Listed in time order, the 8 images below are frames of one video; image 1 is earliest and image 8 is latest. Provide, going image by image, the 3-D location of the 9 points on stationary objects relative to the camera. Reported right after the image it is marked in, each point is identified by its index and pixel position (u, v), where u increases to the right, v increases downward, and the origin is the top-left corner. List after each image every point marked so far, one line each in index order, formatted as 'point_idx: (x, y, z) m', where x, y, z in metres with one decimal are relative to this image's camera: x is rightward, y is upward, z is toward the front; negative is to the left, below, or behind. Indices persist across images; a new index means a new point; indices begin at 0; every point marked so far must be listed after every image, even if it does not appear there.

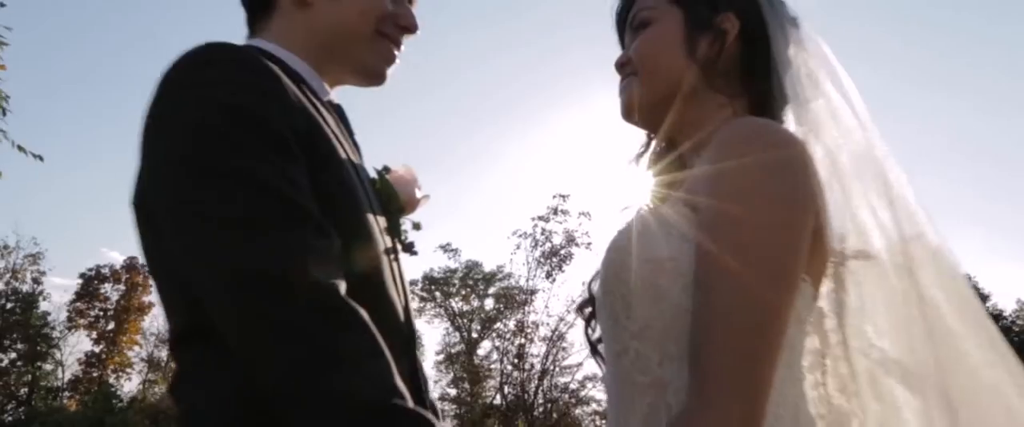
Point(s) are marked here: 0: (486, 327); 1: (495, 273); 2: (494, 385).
0: (-0.6, -2.4, +14.9) m
1: (-0.4, -1.4, +16.8) m
2: (-0.3, -3.2, +13.1) m
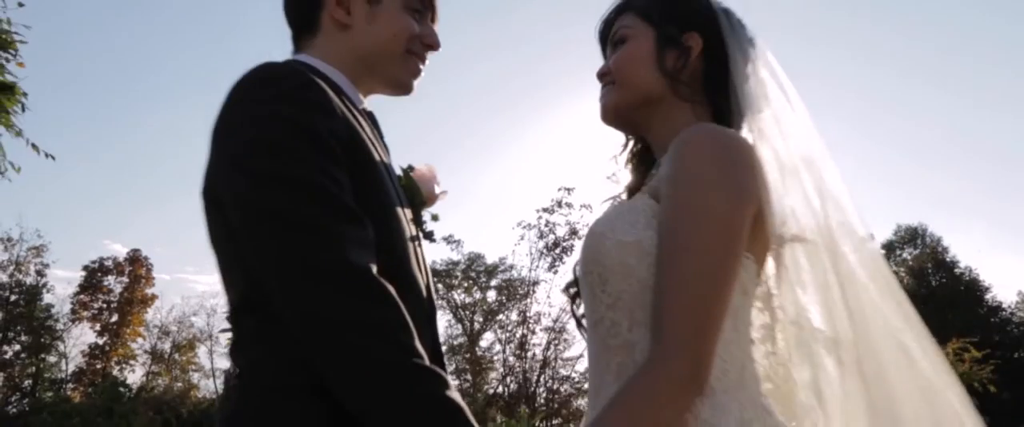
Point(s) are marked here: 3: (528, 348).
0: (-0.5, -2.3, +15.1) m
1: (-0.4, -1.2, +17.0) m
2: (-0.3, -3.1, +13.3) m
3: (+0.3, -2.5, +12.9) m
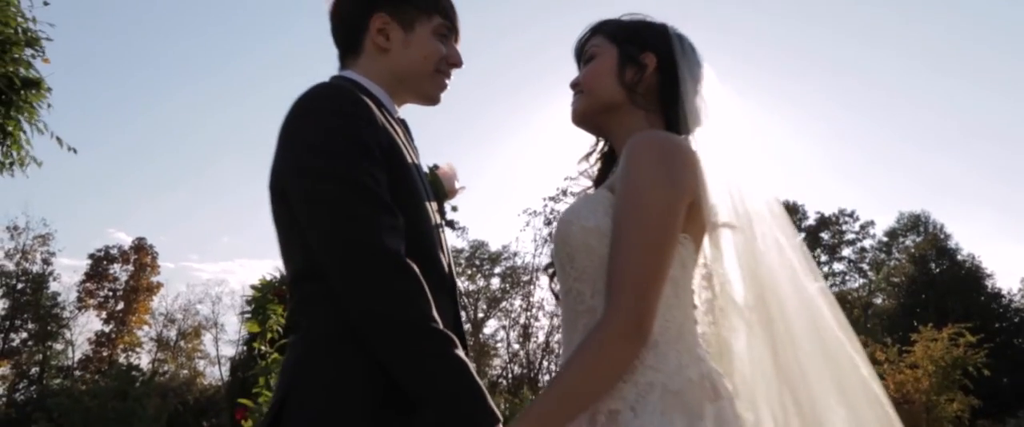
0: (-0.4, -2.0, +15.4) m
1: (-0.3, -1.0, +17.3) m
2: (-0.2, -2.9, +13.6) m
3: (+0.4, -2.2, +13.2) m
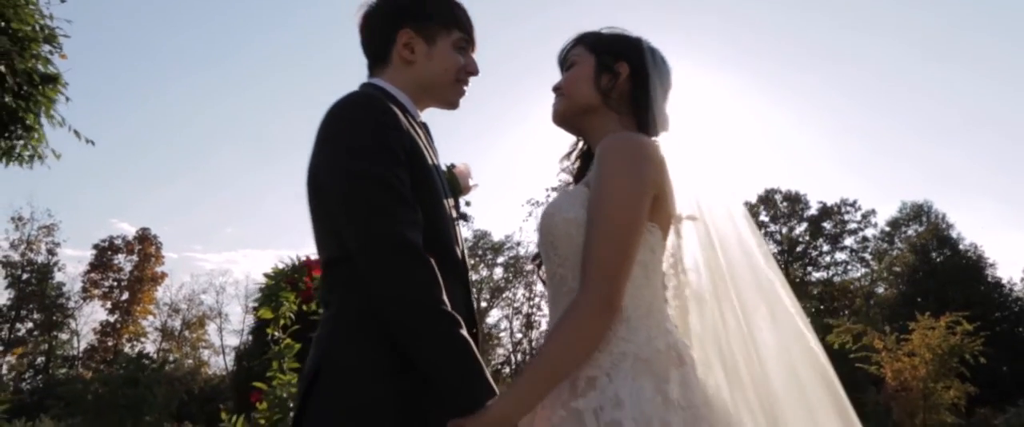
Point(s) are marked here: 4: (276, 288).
0: (-0.4, -1.8, +15.7) m
1: (-0.2, -0.7, +17.5) m
2: (-0.2, -2.7, +13.9) m
3: (+0.4, -2.1, +13.5) m
4: (-1.9, -0.6, +5.6) m
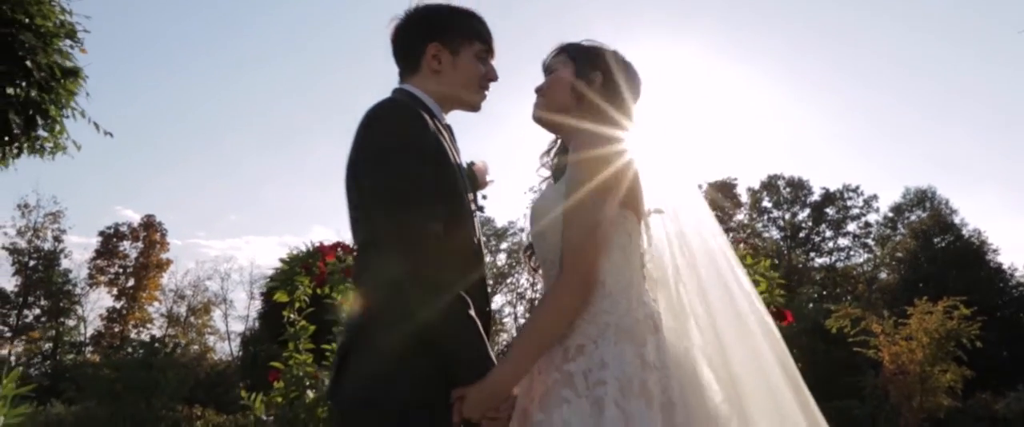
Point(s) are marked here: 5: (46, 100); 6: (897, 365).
0: (-0.3, -1.5, +16.0) m
1: (-0.1, -0.4, +17.8) m
2: (-0.1, -2.4, +14.2) m
3: (+0.5, -1.8, +13.8) m
4: (-1.8, -0.5, +5.9) m
5: (-4.2, +1.0, +6.5) m
6: (+9.3, -3.6, +17.1) m
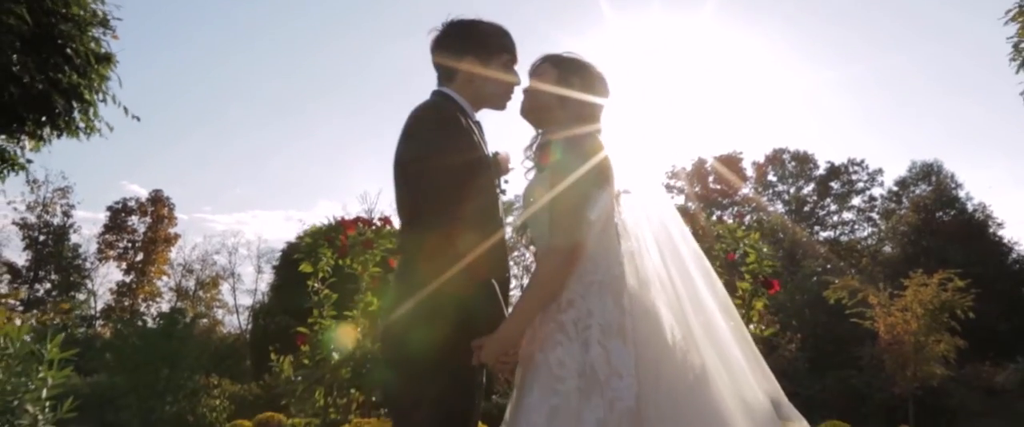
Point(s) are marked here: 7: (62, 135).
0: (-0.2, -1.0, +16.5) m
1: (0.0, +0.2, +18.2) m
2: (0.0, -1.9, +14.7) m
3: (+0.6, -1.3, +14.3) m
4: (-1.8, -0.3, +6.4) m
5: (-4.2, +1.3, +6.9) m
6: (+9.4, -3.0, +17.6) m
7: (-4.5, +0.8, +7.1) m
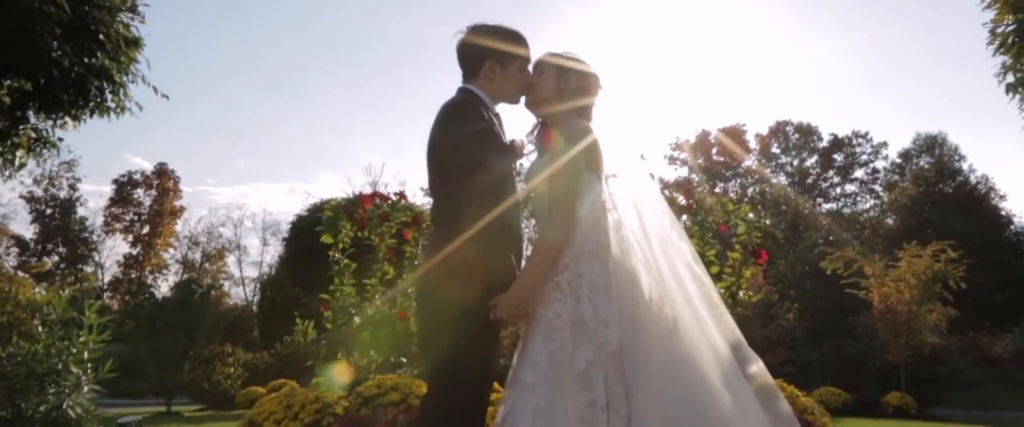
0: (-0.1, -0.3, +17.0) m
1: (+0.1, +0.9, +18.7) m
2: (+0.1, -1.4, +15.2) m
3: (+0.7, -0.8, +14.8) m
4: (-1.7, 0.0, +6.9) m
5: (-4.1, +1.5, +7.3) m
6: (+9.5, -2.3, +18.1) m
7: (-4.4, +1.0, +7.6) m
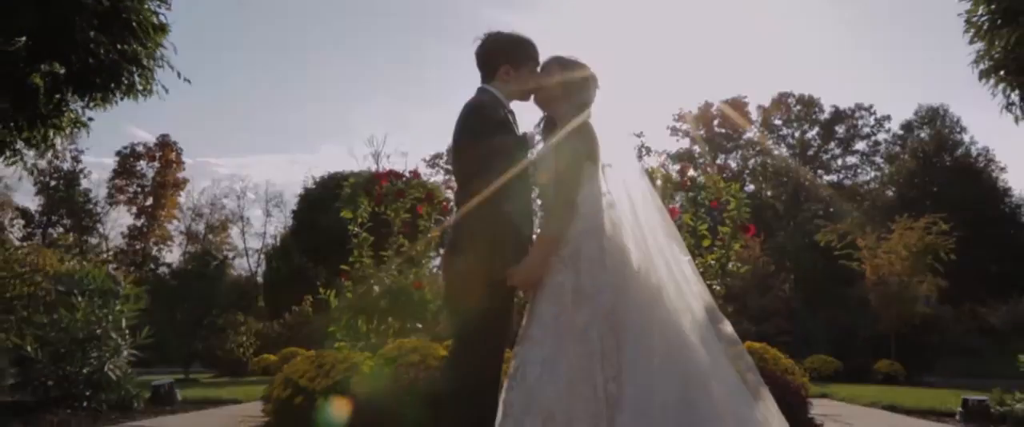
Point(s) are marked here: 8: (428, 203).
0: (0.0, +0.3, +17.5) m
1: (+0.2, +1.6, +19.2) m
2: (+0.2, -0.8, +15.8) m
3: (+0.8, -0.2, +15.3) m
4: (-1.6, +0.2, +7.4) m
5: (-4.0, +1.7, +7.8) m
6: (+9.6, -1.6, +18.7) m
7: (-4.4, +1.3, +8.1) m
8: (-0.9, +0.1, +7.4) m
